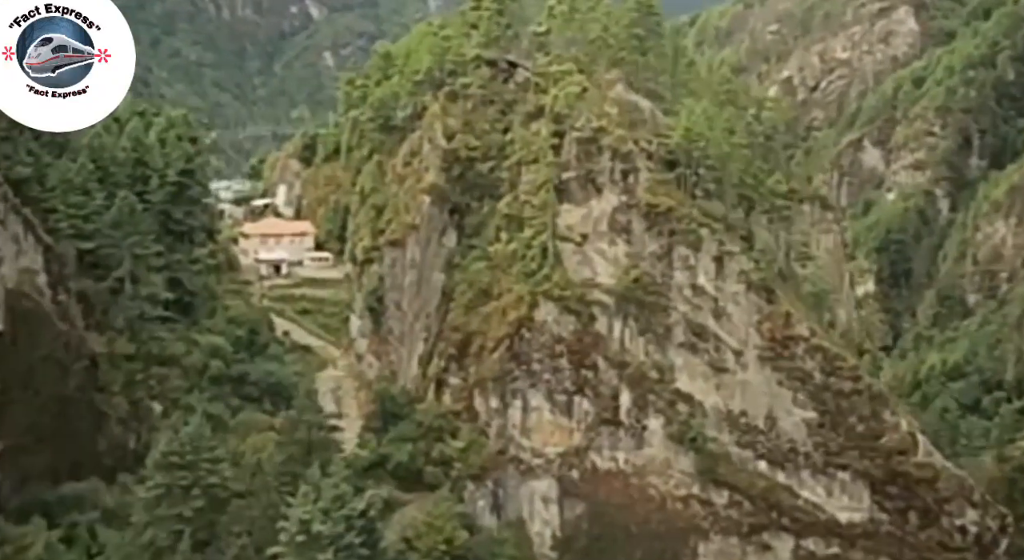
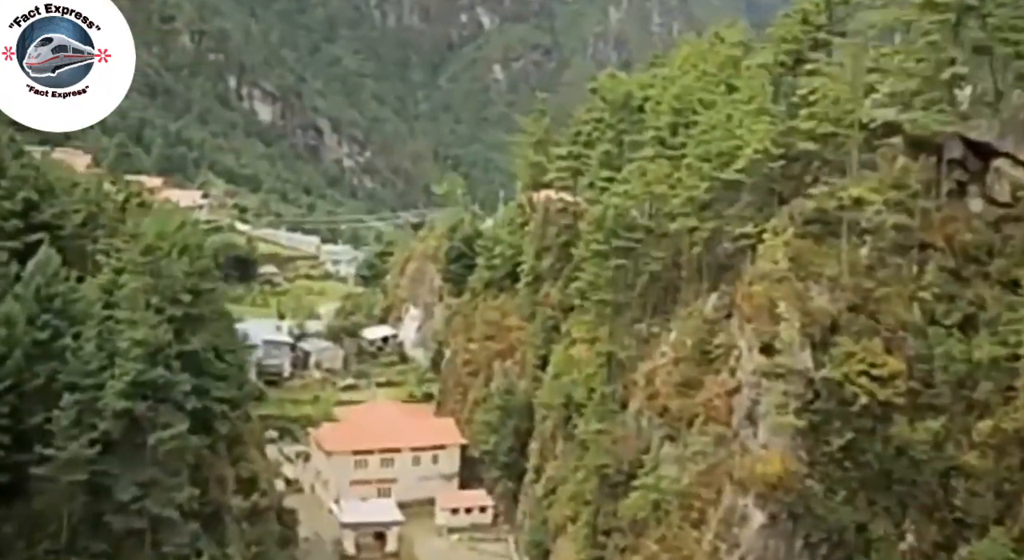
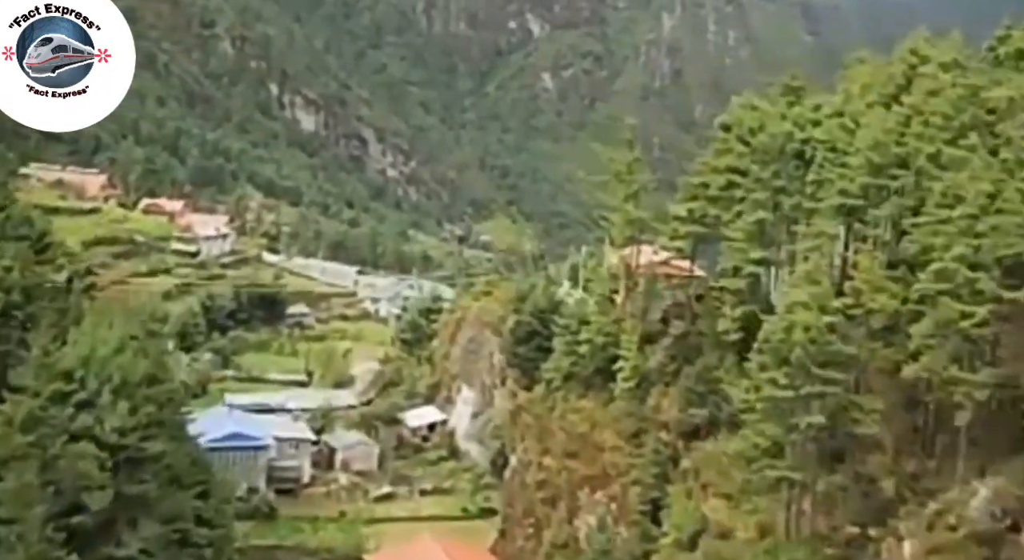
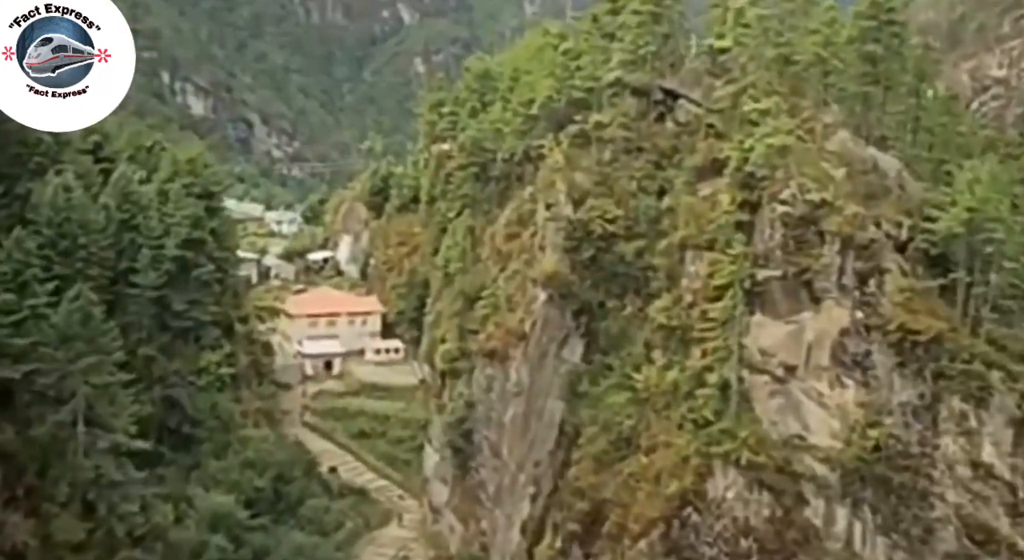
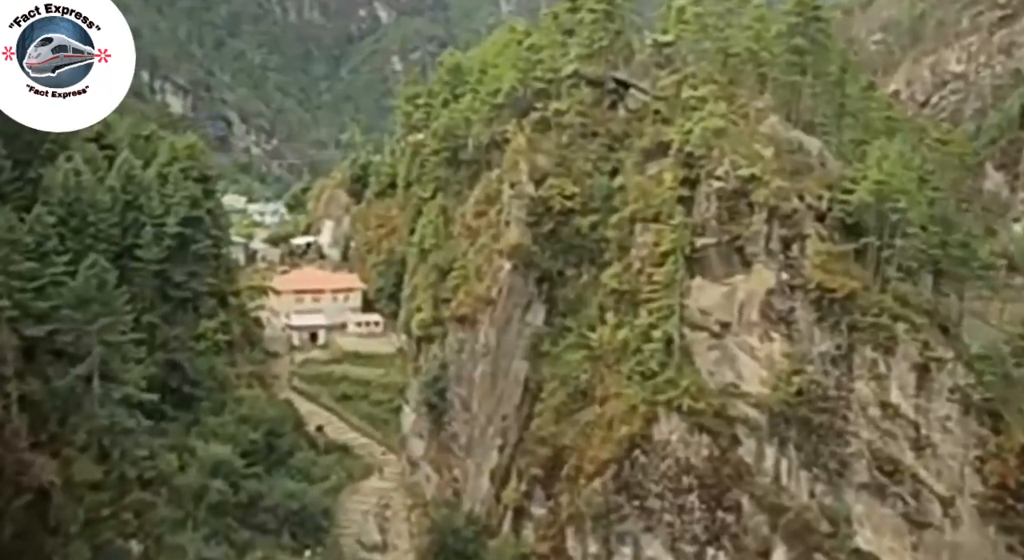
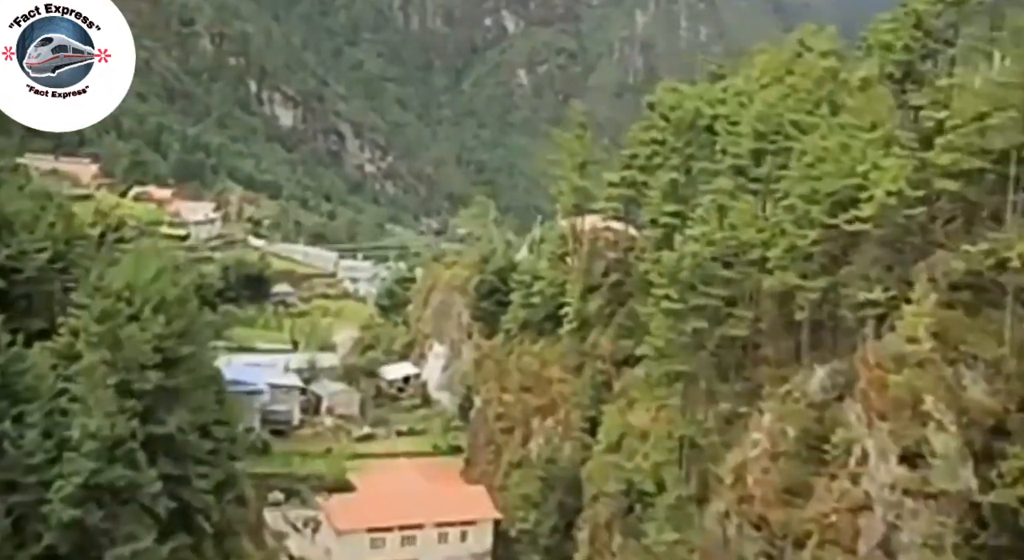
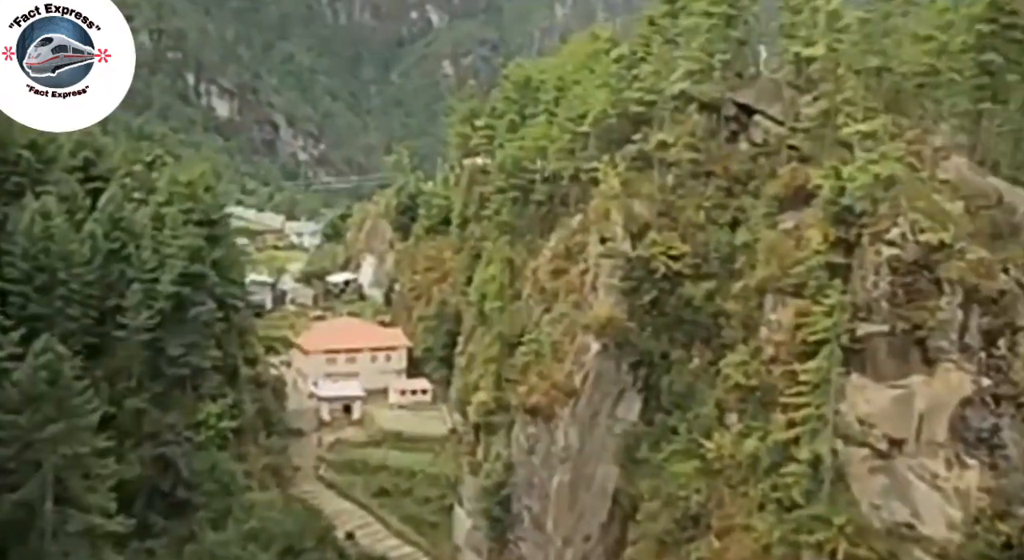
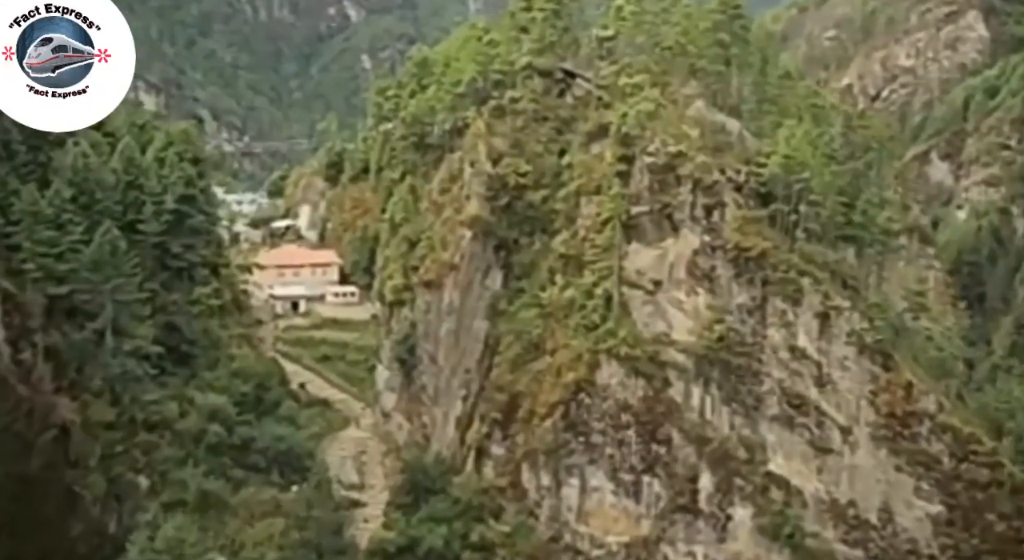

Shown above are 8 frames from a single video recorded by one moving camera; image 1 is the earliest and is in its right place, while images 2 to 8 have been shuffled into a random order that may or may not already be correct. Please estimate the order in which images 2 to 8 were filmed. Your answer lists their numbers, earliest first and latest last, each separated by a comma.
8, 5, 4, 7, 2, 6, 3
